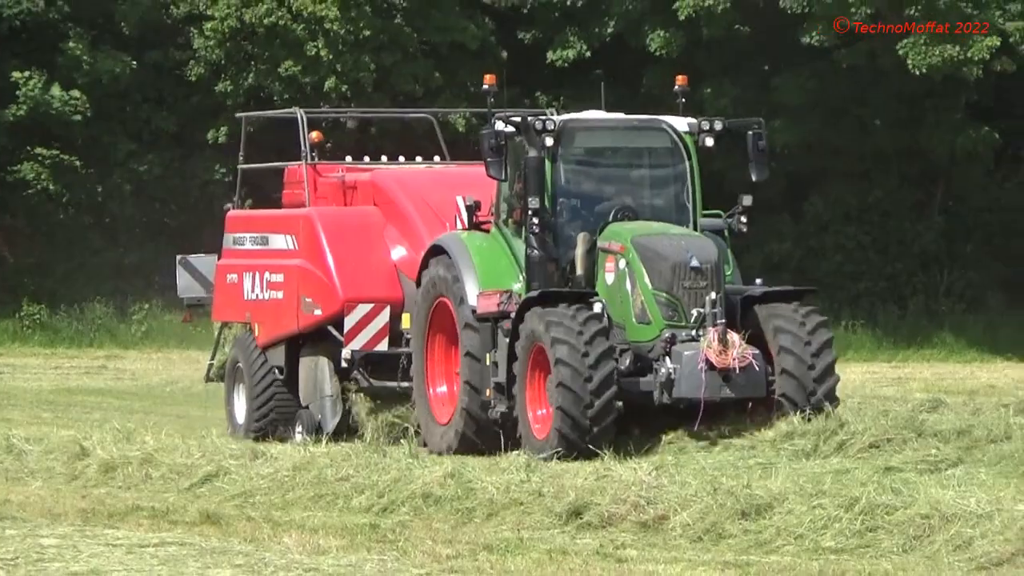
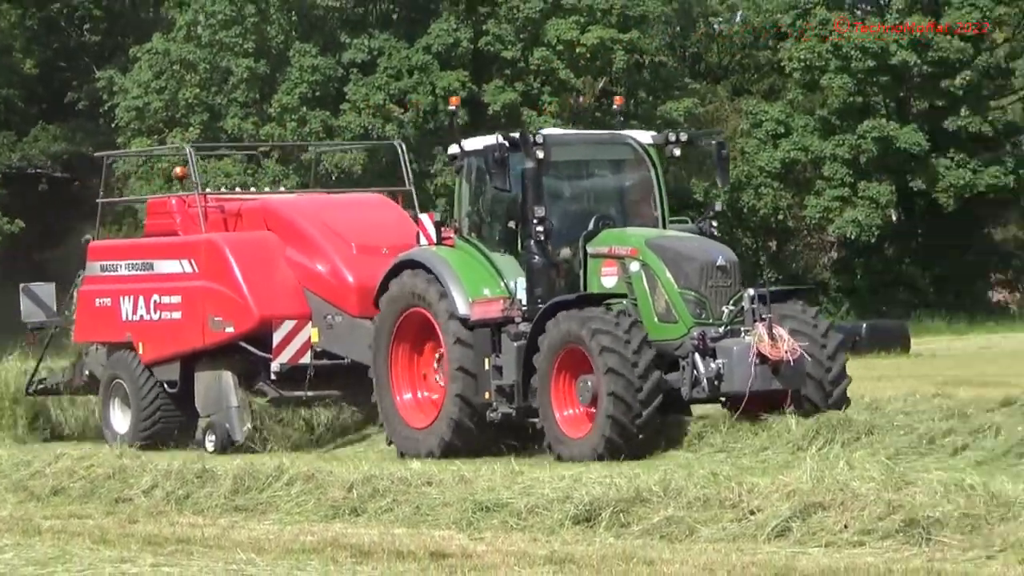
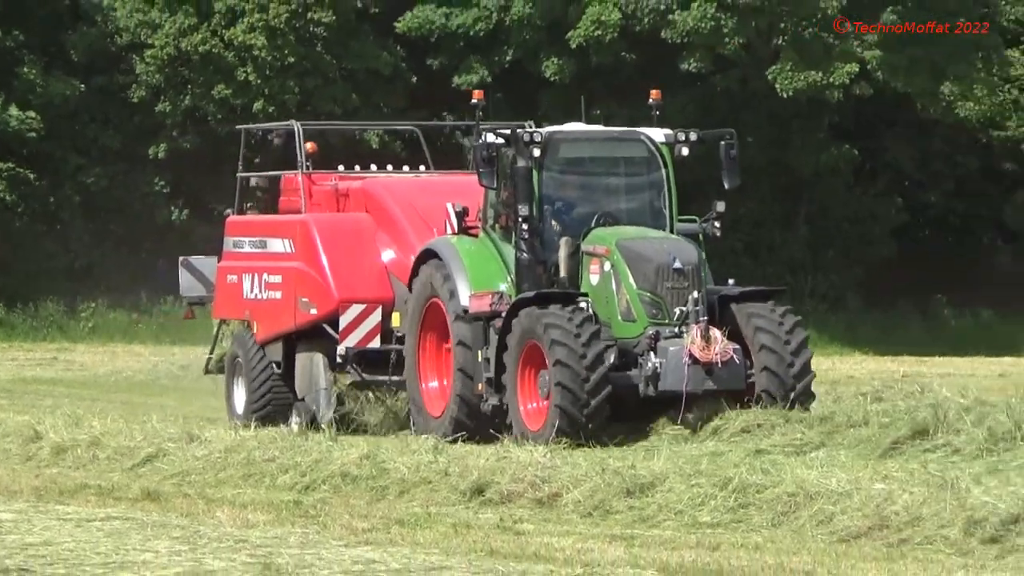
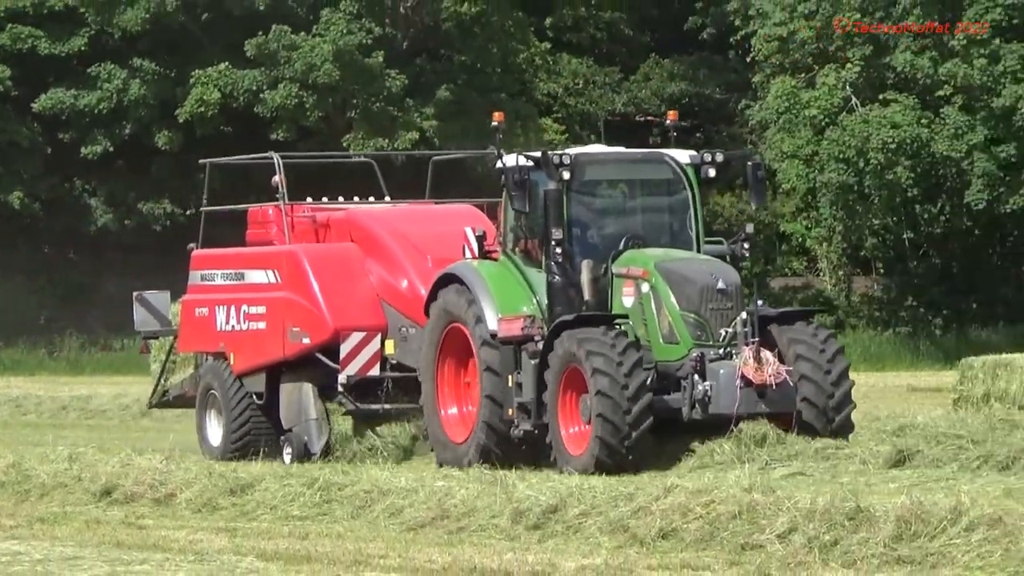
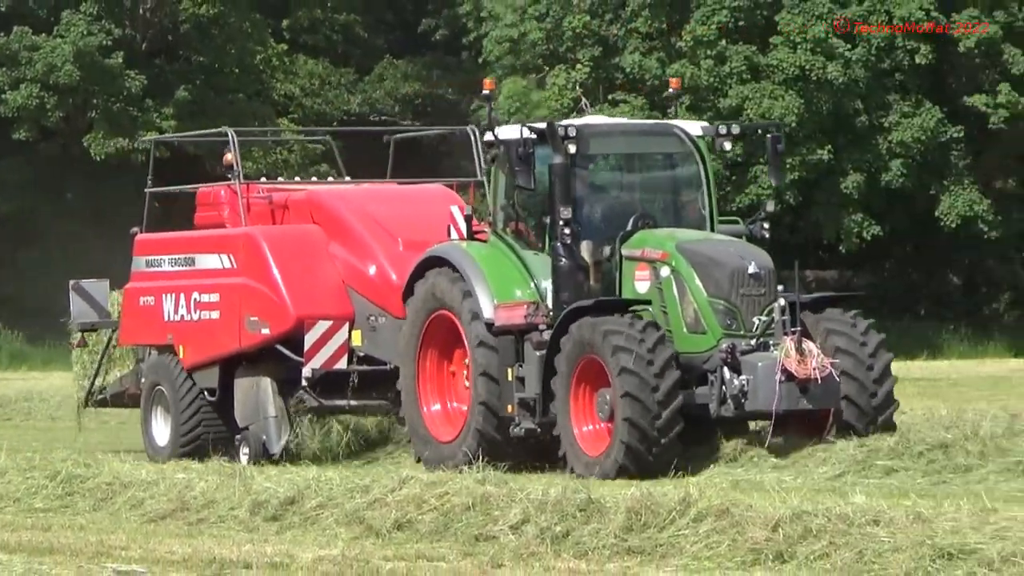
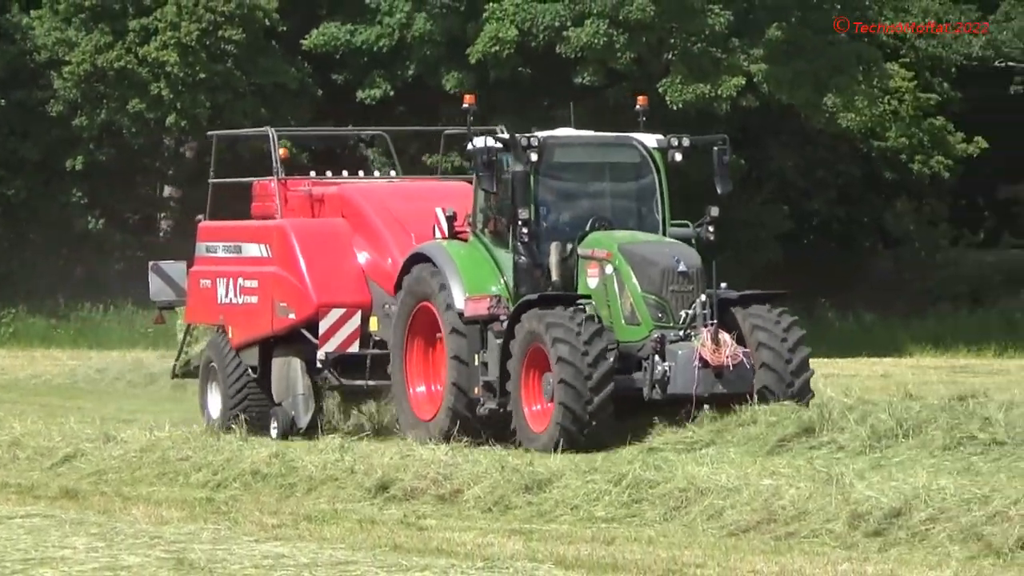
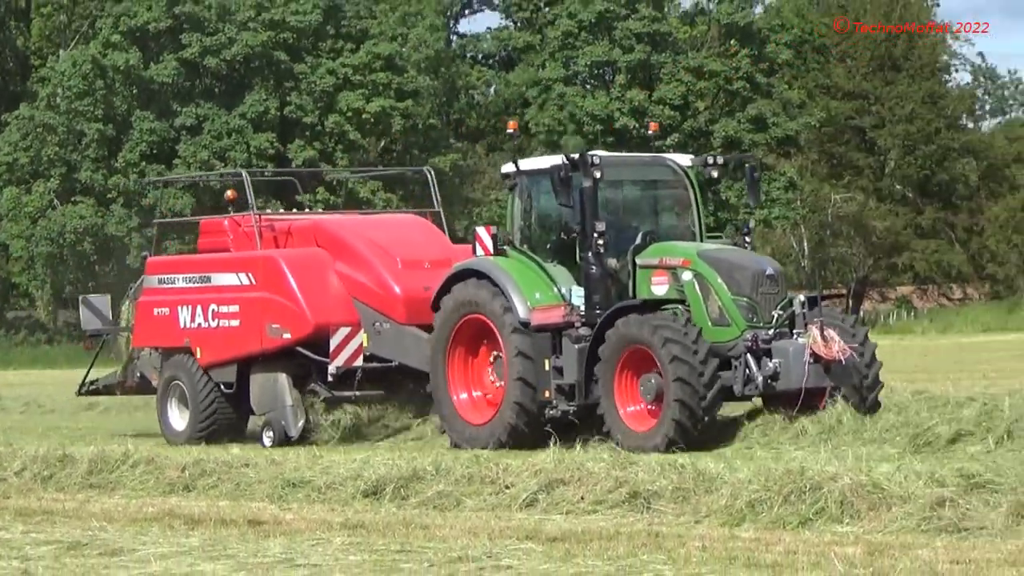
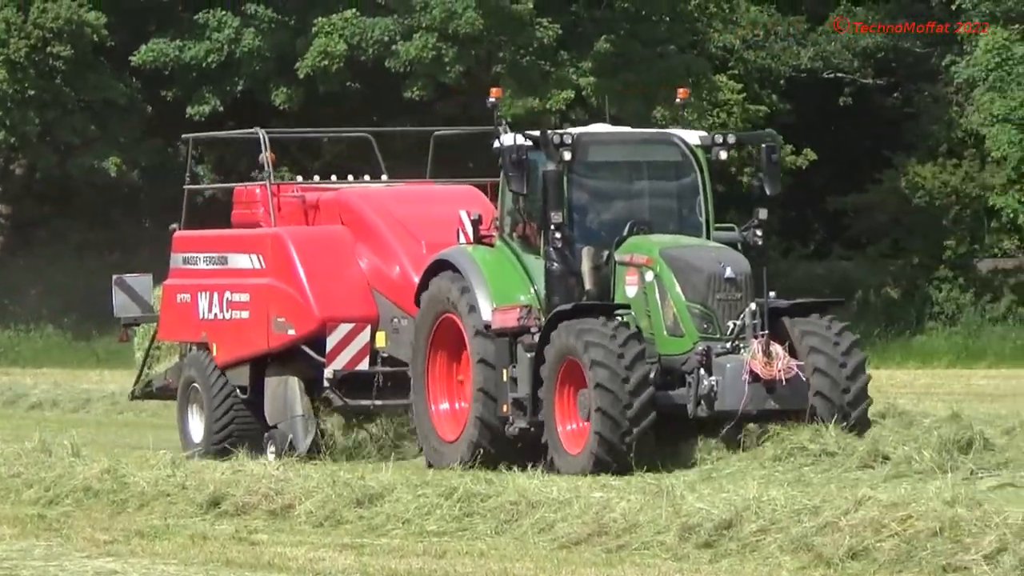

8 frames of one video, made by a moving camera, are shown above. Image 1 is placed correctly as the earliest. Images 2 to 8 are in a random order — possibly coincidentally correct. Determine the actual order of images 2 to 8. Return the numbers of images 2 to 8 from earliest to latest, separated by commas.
3, 6, 8, 4, 5, 2, 7
